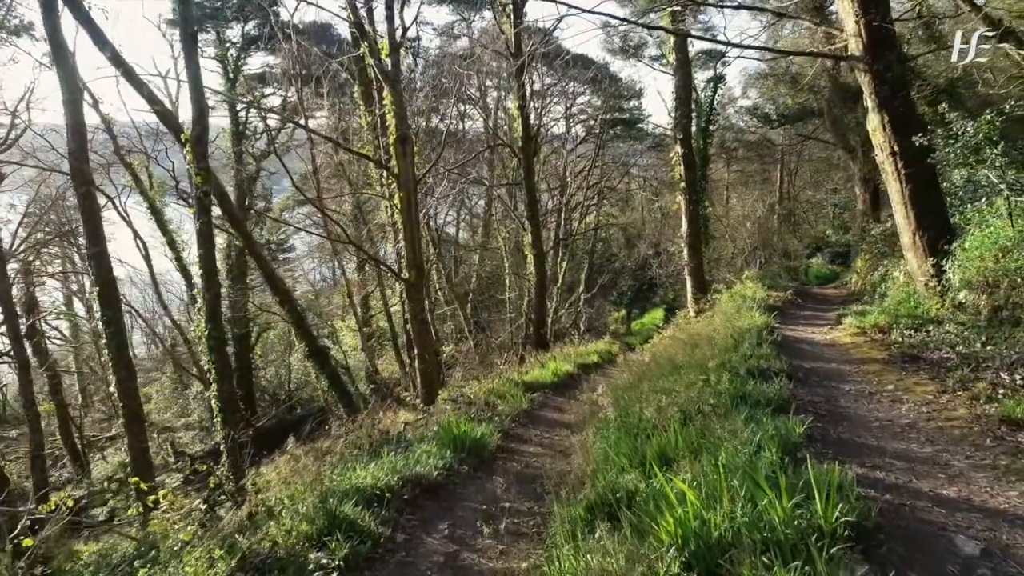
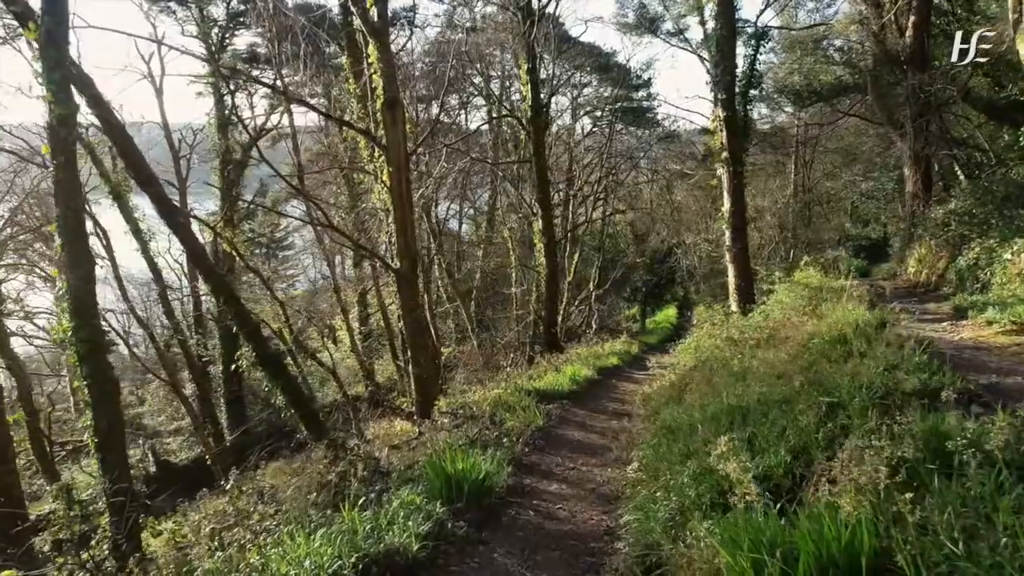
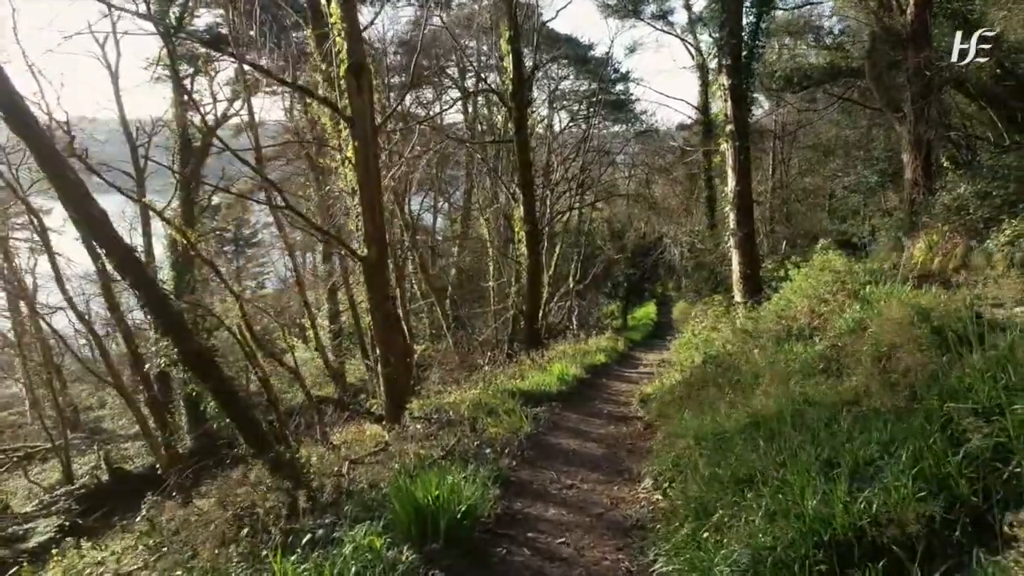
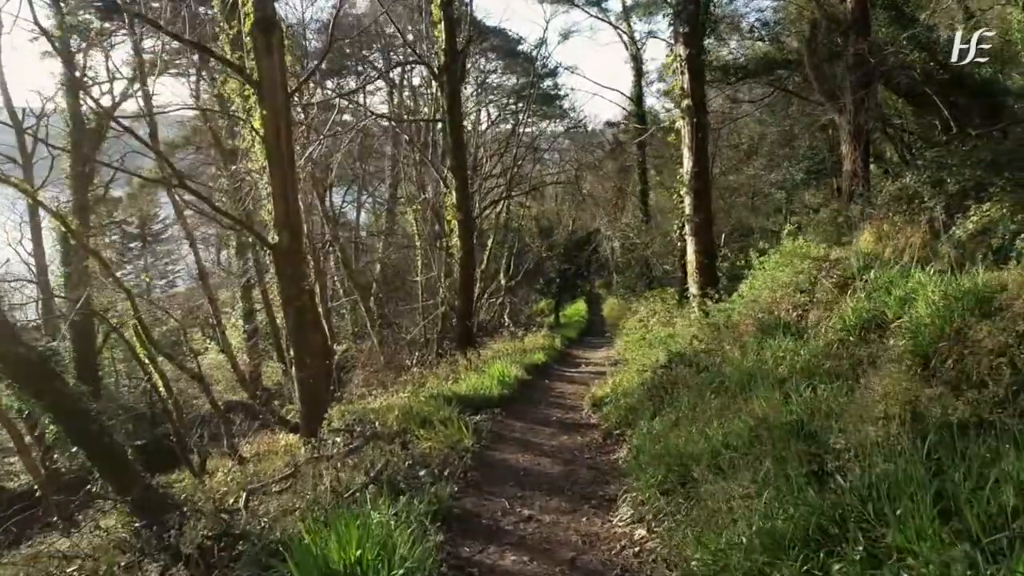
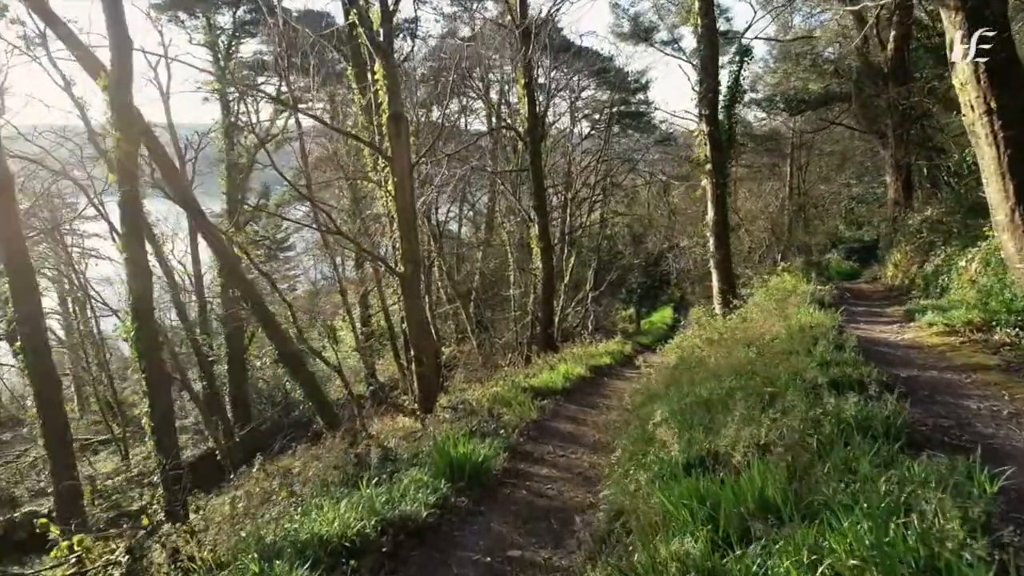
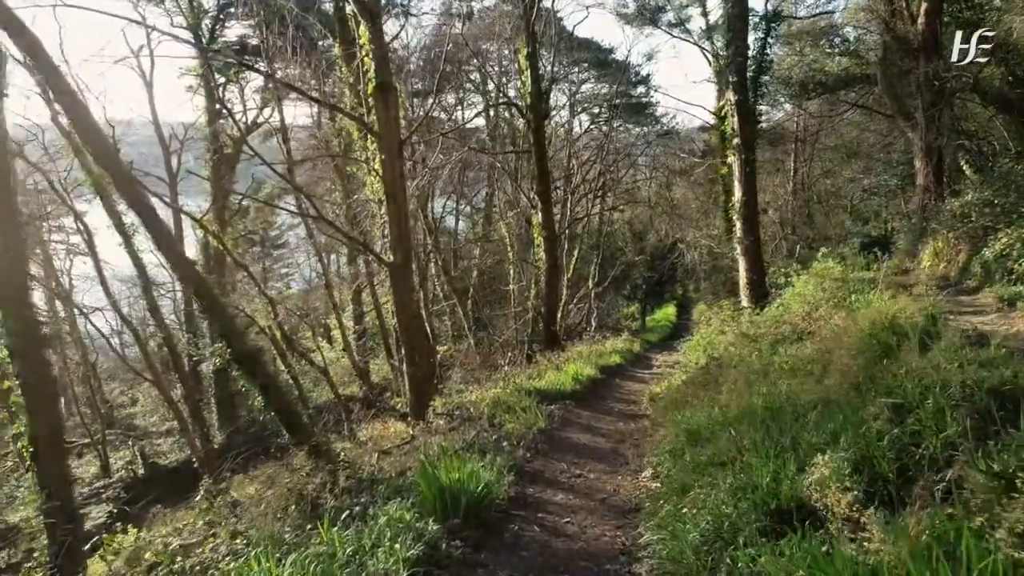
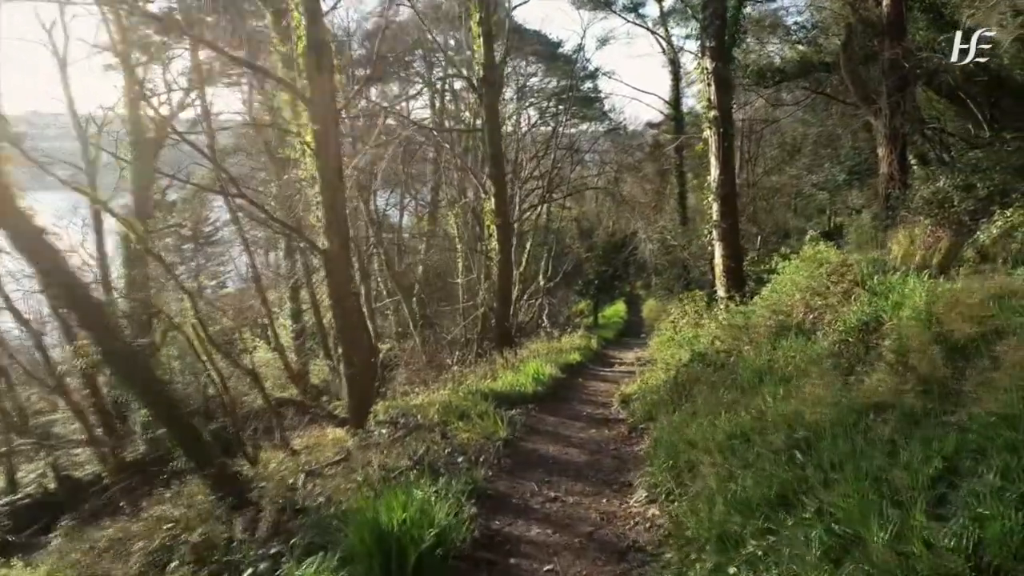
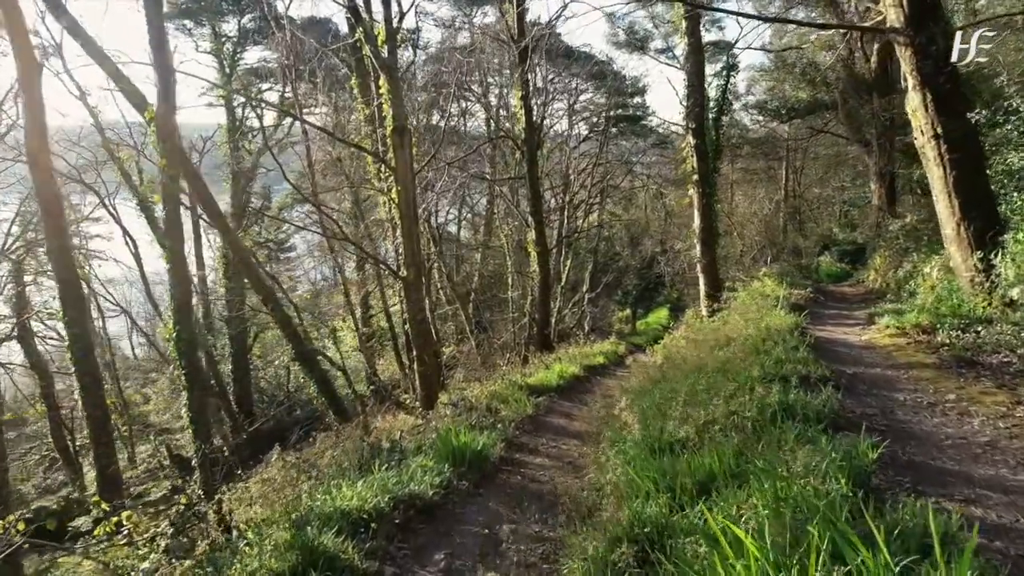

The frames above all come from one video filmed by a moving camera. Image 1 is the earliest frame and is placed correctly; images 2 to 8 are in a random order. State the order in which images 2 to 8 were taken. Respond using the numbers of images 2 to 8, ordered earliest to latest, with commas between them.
8, 5, 2, 6, 3, 7, 4
